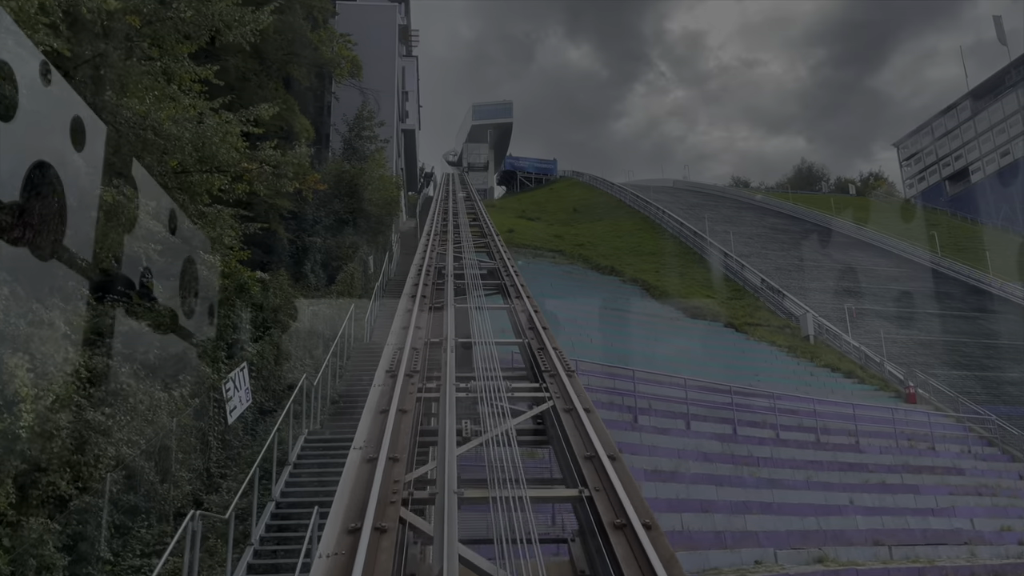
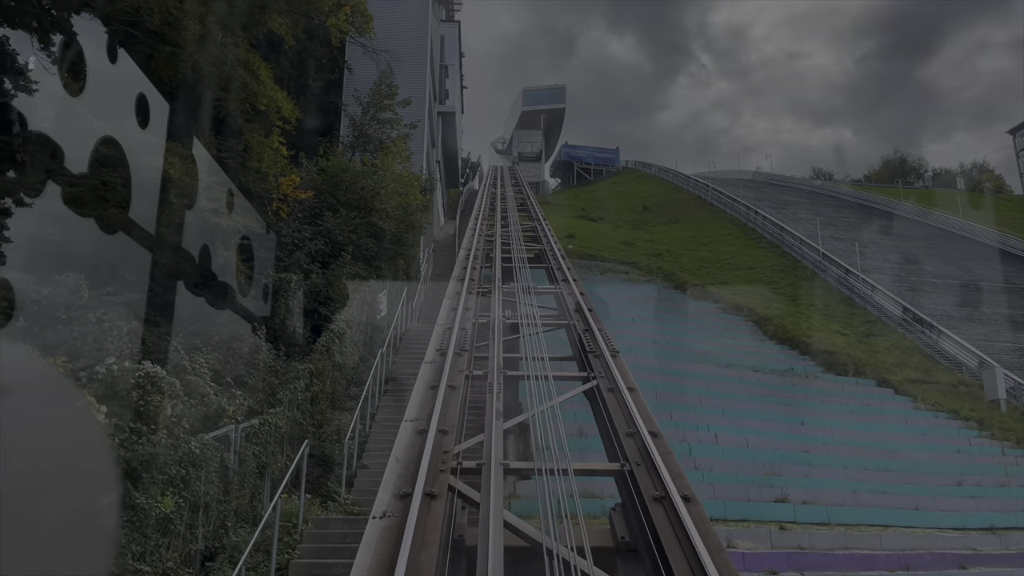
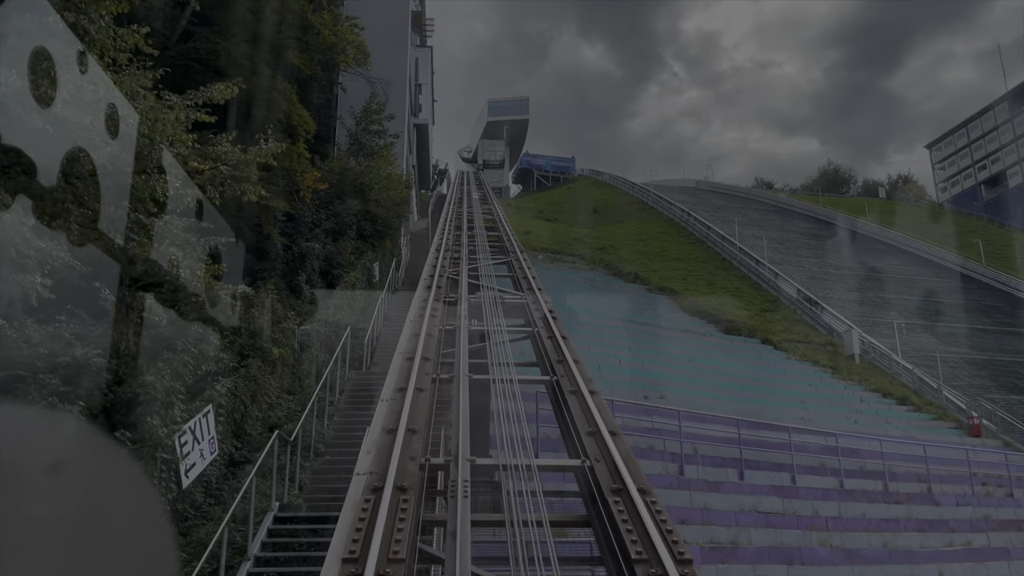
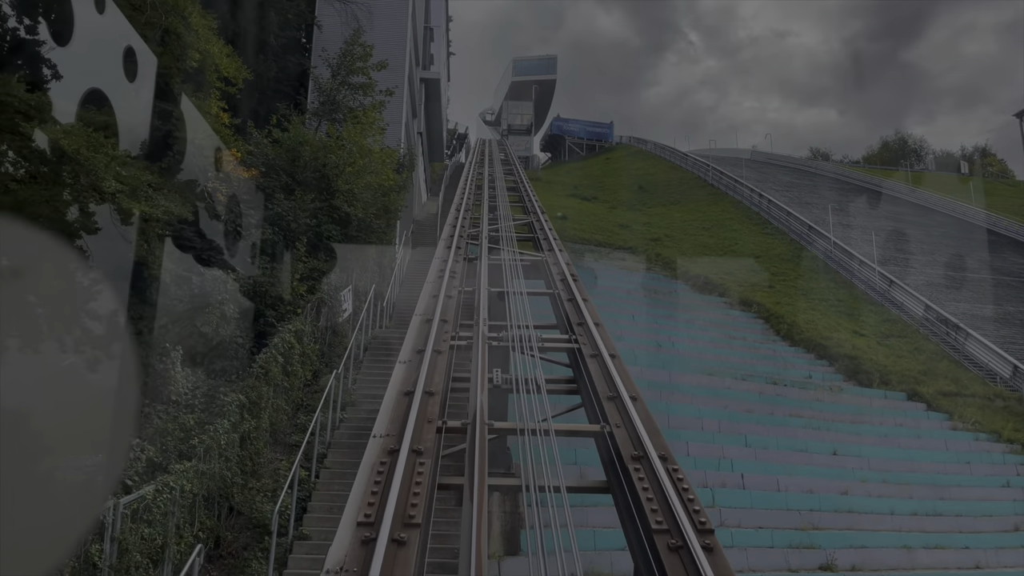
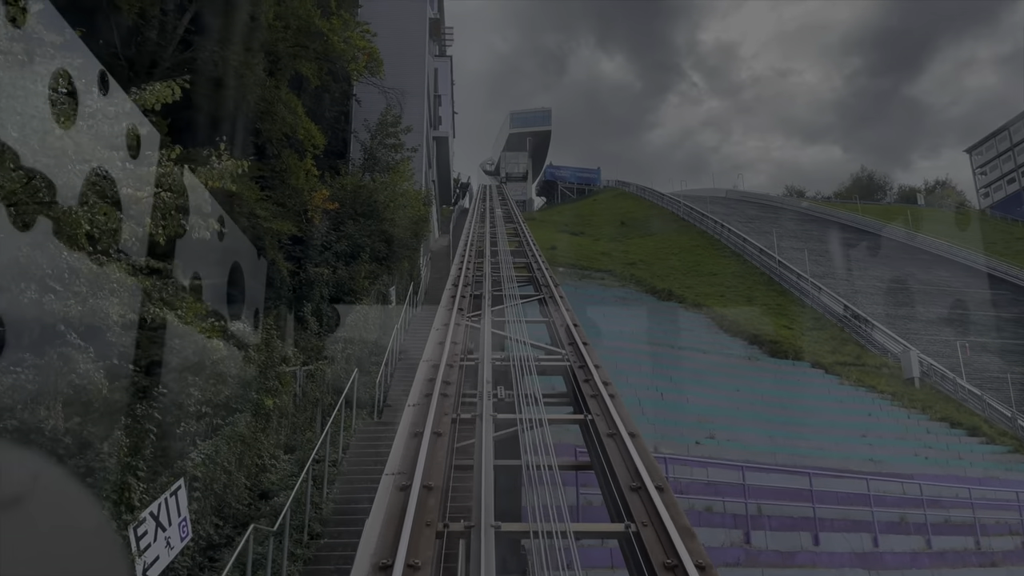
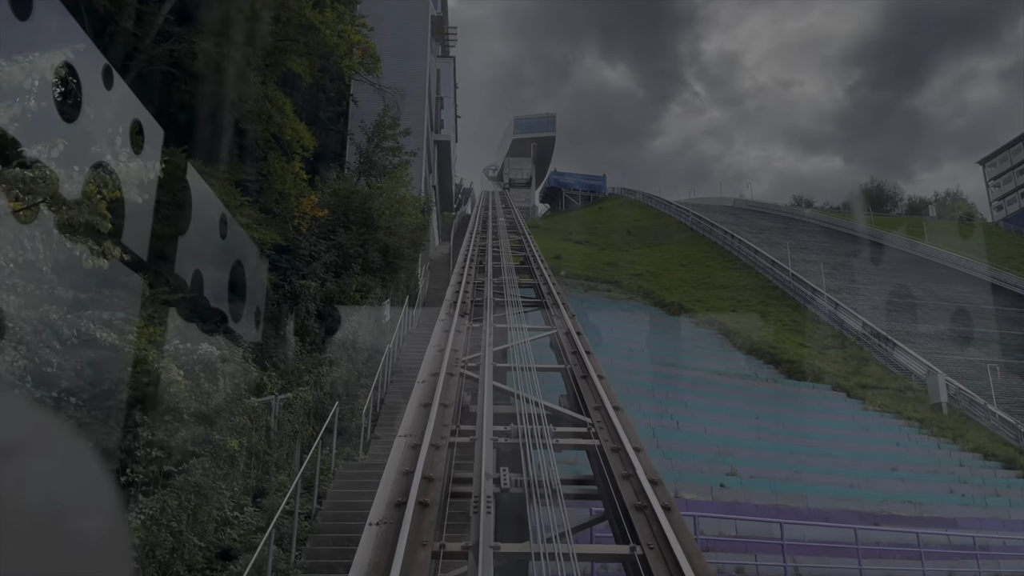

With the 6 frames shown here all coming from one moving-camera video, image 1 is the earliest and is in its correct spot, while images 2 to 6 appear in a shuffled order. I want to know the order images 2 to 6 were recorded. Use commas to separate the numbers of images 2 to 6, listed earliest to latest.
3, 5, 6, 2, 4
